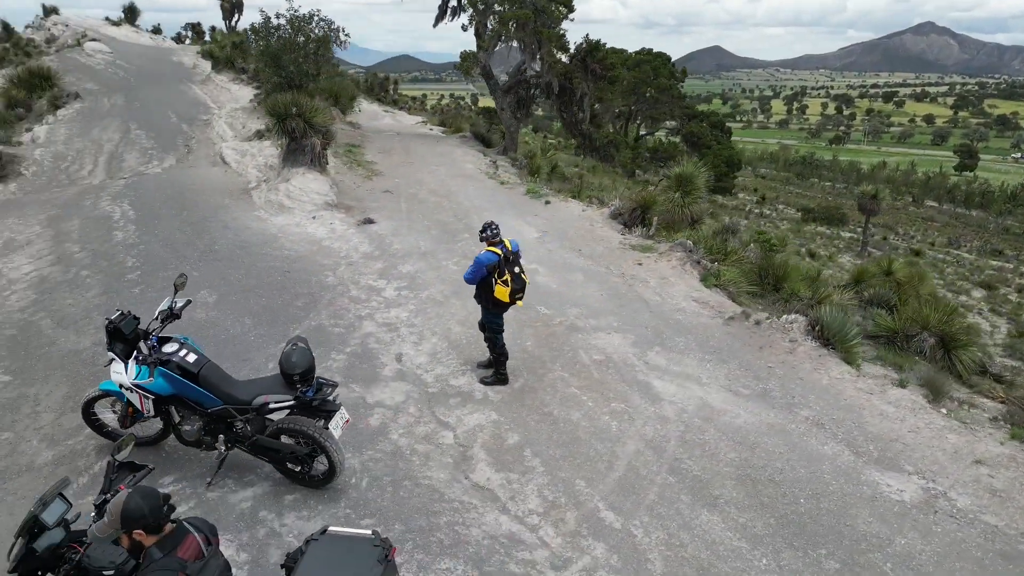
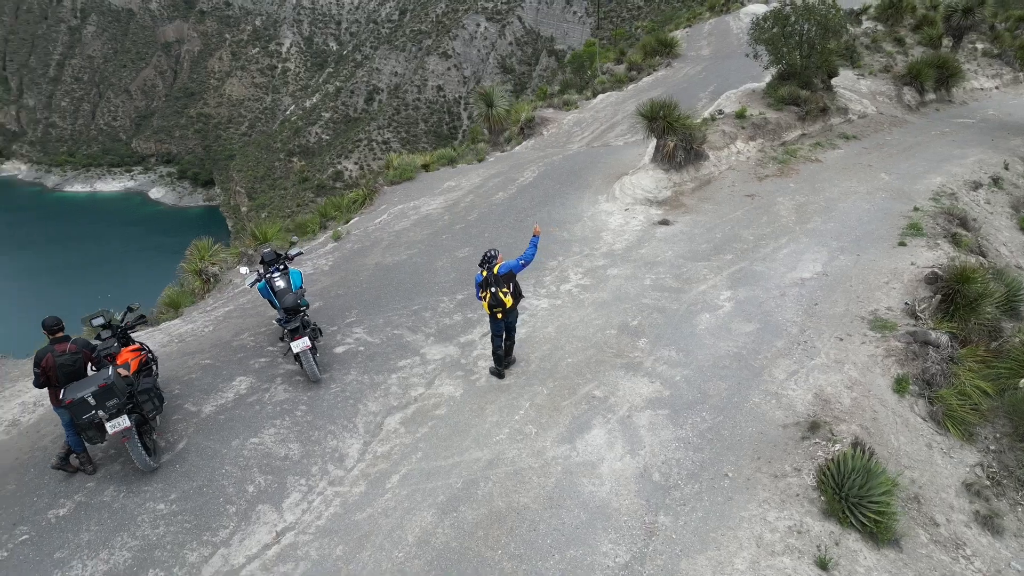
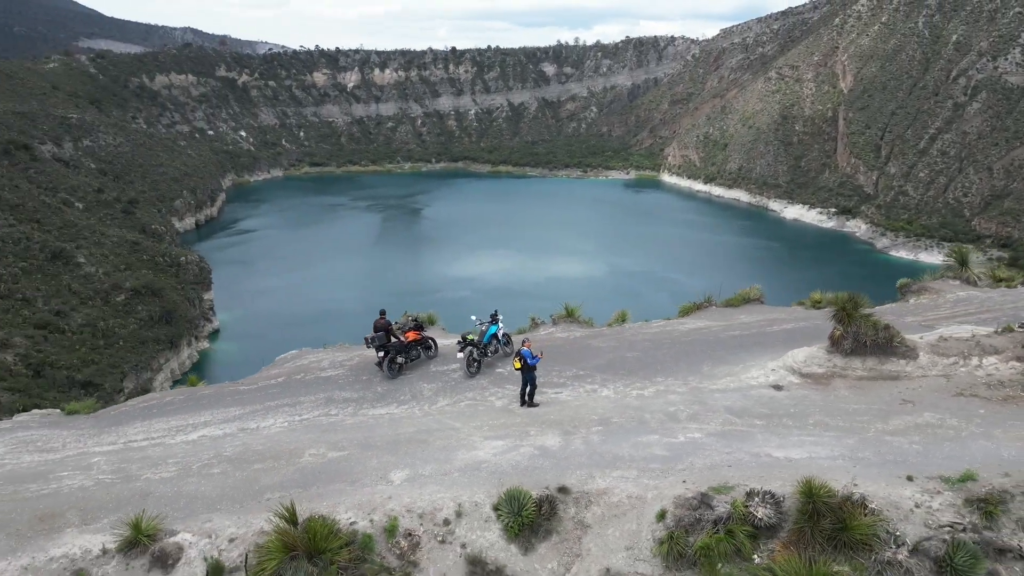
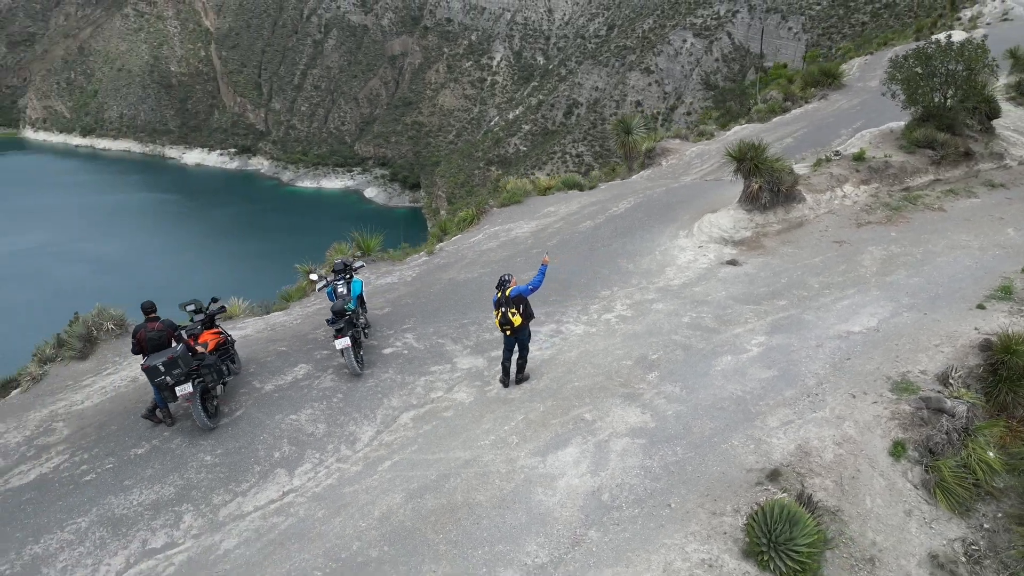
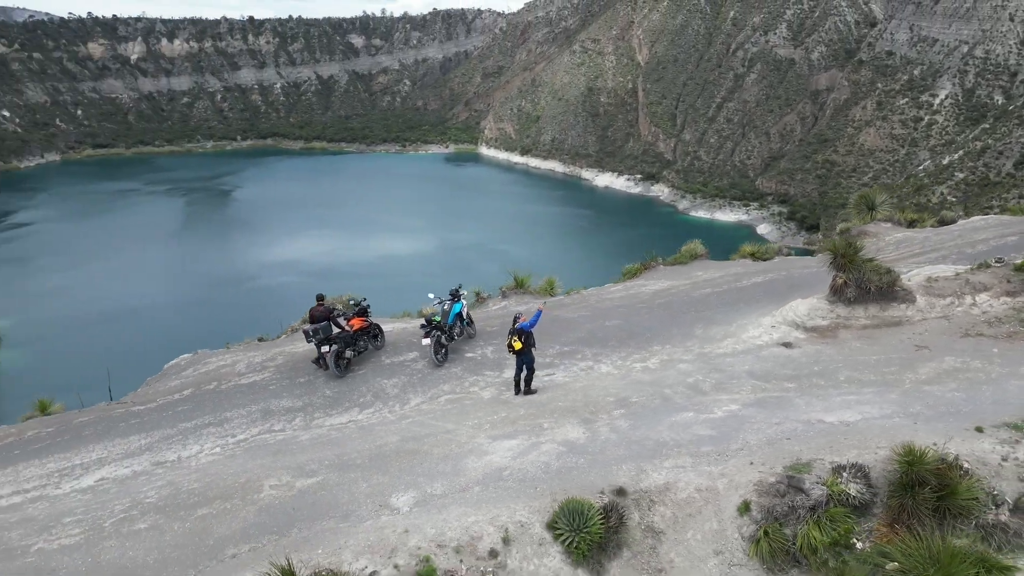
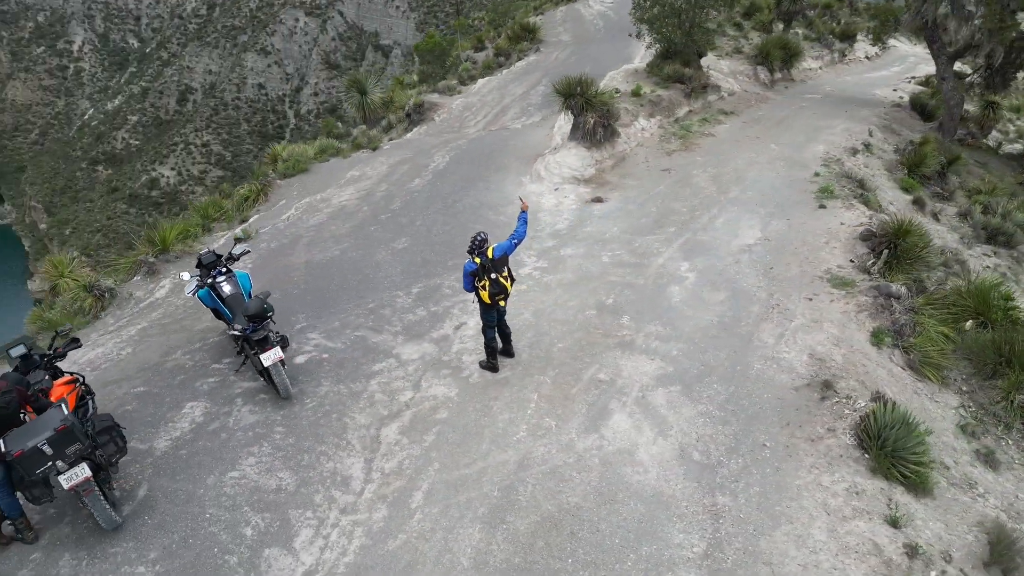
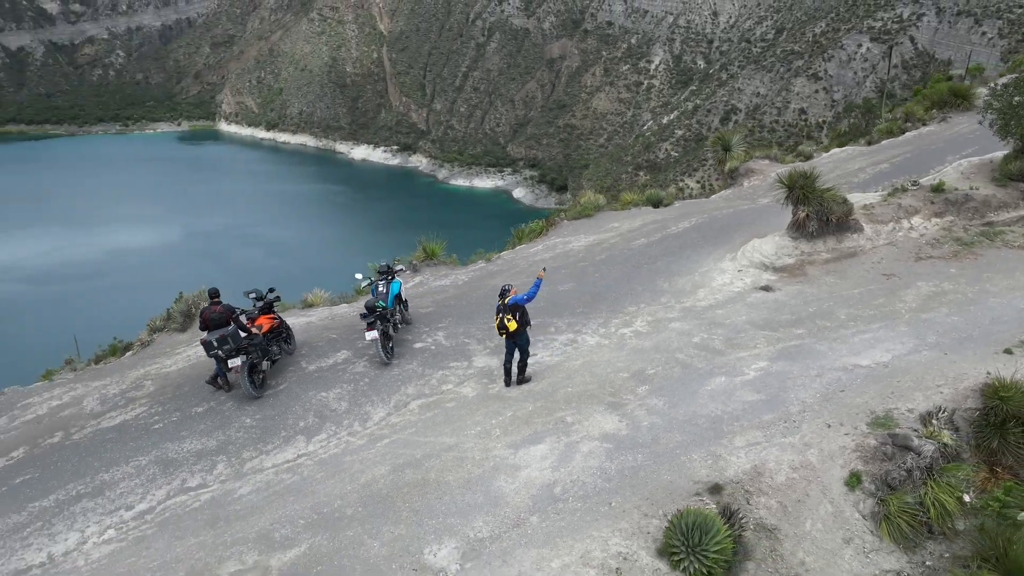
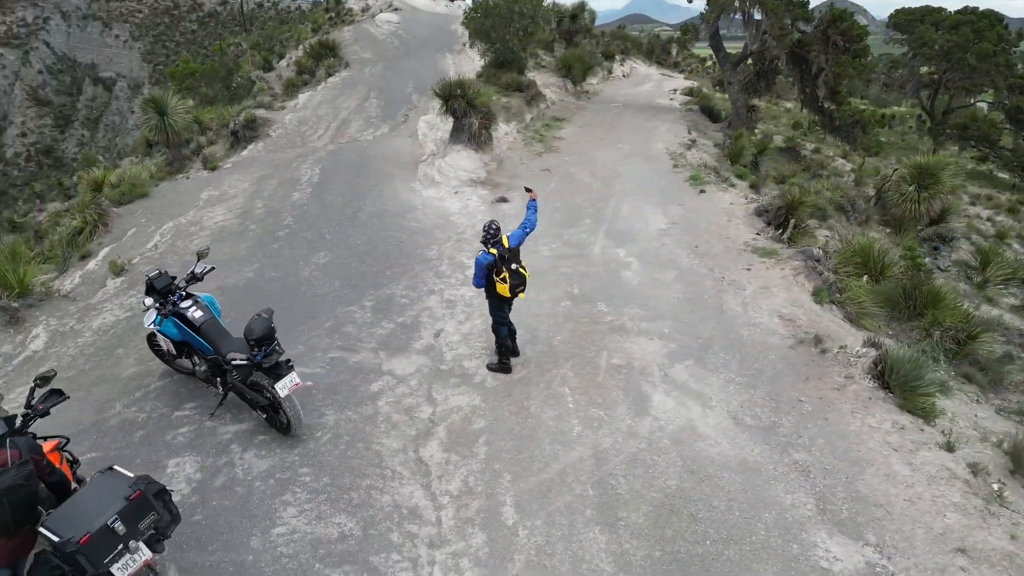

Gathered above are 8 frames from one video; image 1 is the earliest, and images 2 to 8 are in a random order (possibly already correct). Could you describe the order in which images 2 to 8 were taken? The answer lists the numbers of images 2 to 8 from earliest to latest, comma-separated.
8, 6, 2, 4, 7, 5, 3
